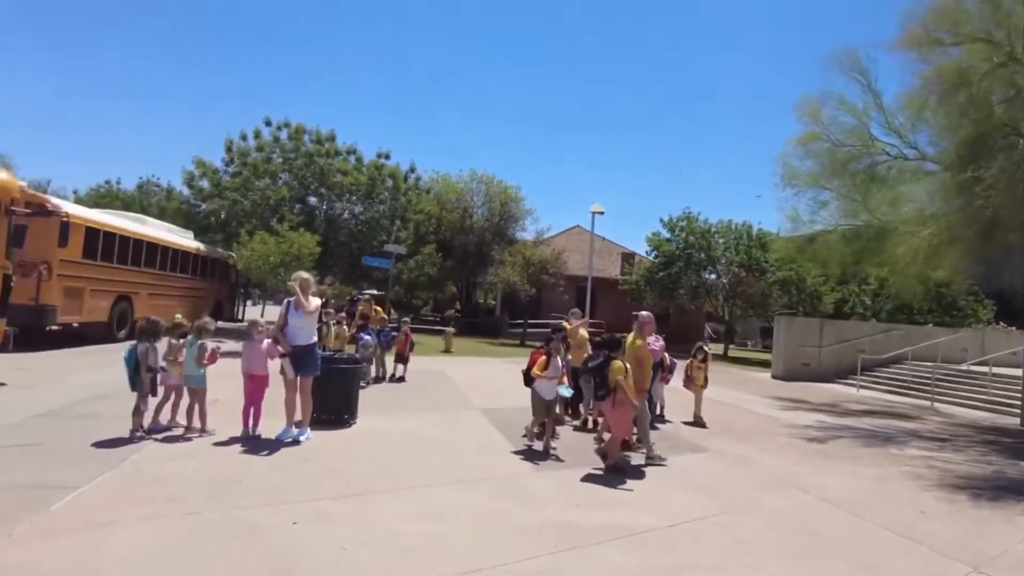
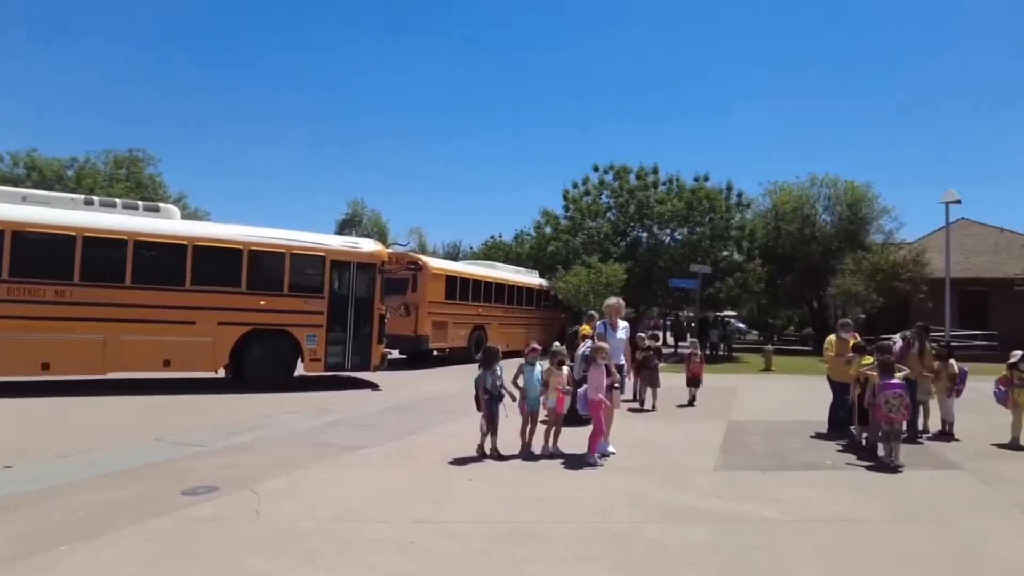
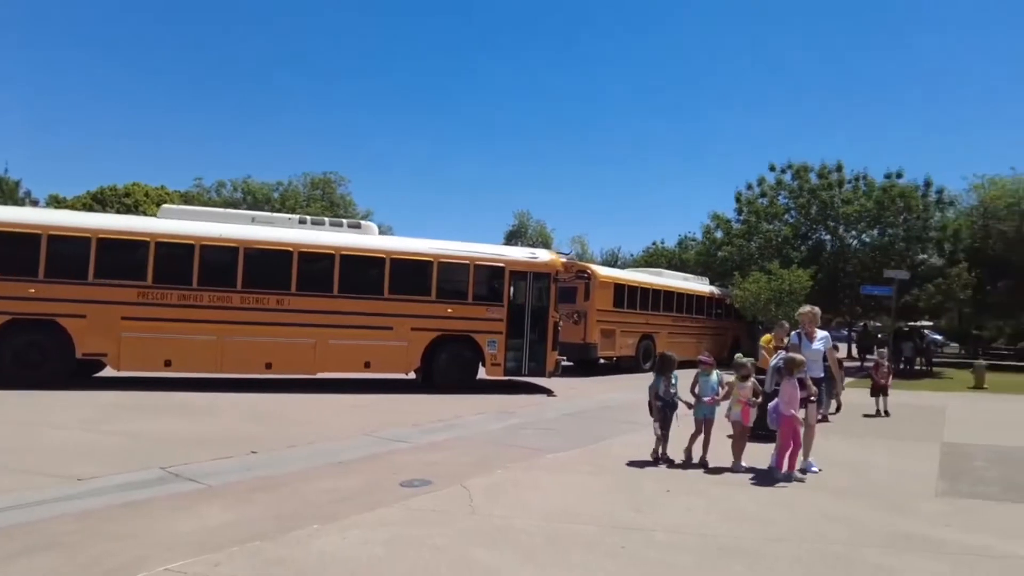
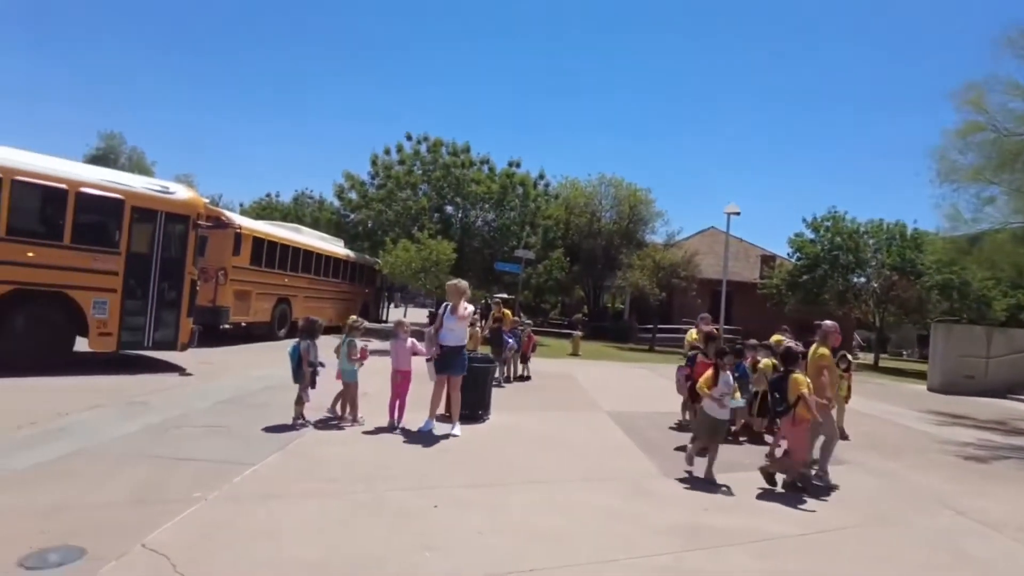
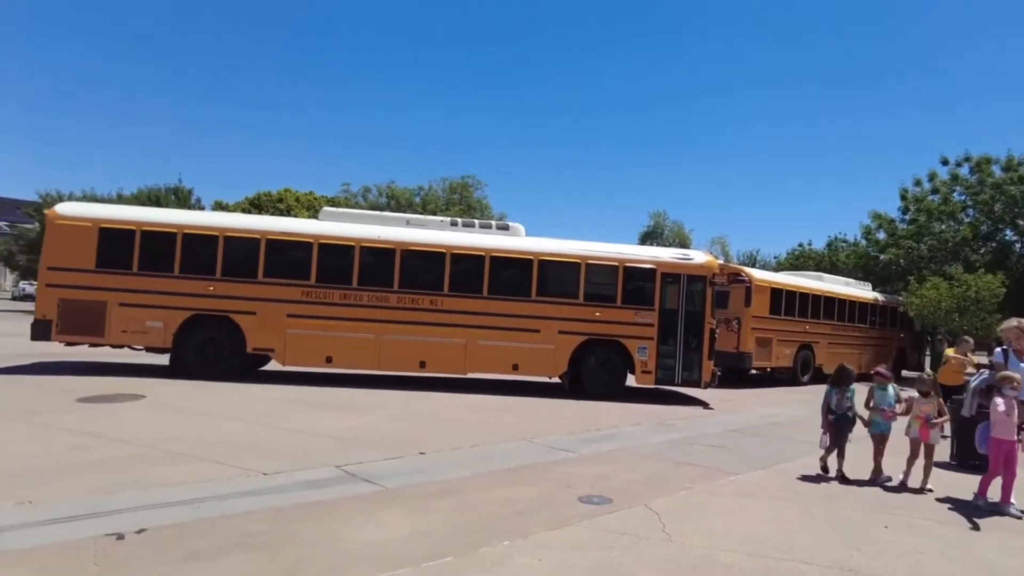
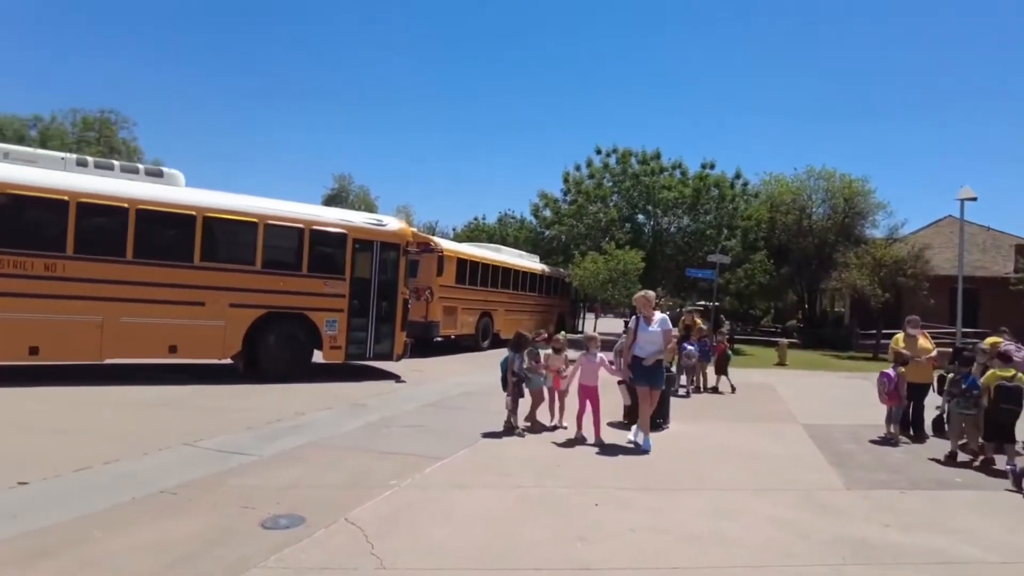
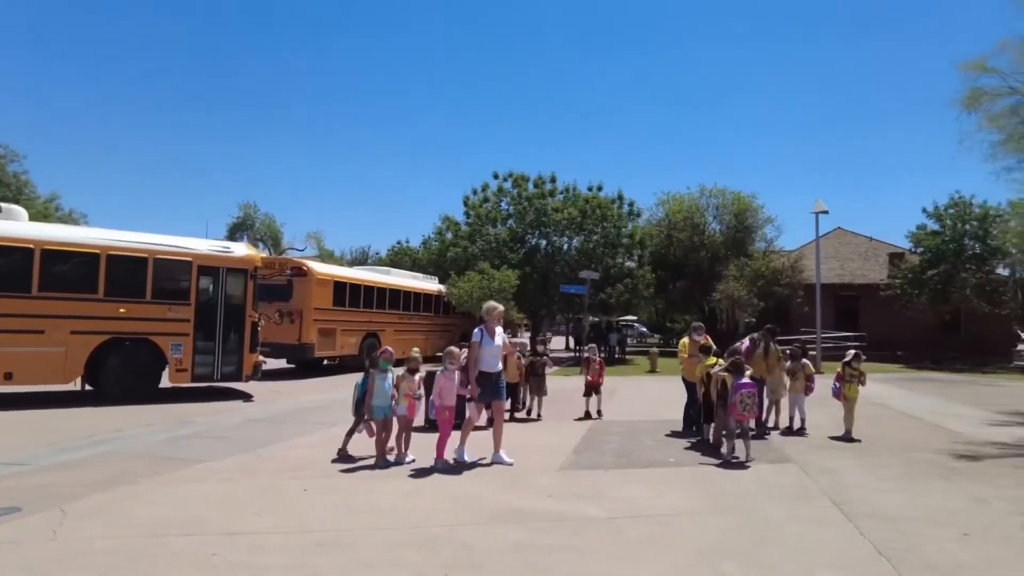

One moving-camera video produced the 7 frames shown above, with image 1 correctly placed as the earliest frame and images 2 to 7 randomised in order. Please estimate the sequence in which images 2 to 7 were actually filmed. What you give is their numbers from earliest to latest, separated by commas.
4, 6, 5, 3, 2, 7
